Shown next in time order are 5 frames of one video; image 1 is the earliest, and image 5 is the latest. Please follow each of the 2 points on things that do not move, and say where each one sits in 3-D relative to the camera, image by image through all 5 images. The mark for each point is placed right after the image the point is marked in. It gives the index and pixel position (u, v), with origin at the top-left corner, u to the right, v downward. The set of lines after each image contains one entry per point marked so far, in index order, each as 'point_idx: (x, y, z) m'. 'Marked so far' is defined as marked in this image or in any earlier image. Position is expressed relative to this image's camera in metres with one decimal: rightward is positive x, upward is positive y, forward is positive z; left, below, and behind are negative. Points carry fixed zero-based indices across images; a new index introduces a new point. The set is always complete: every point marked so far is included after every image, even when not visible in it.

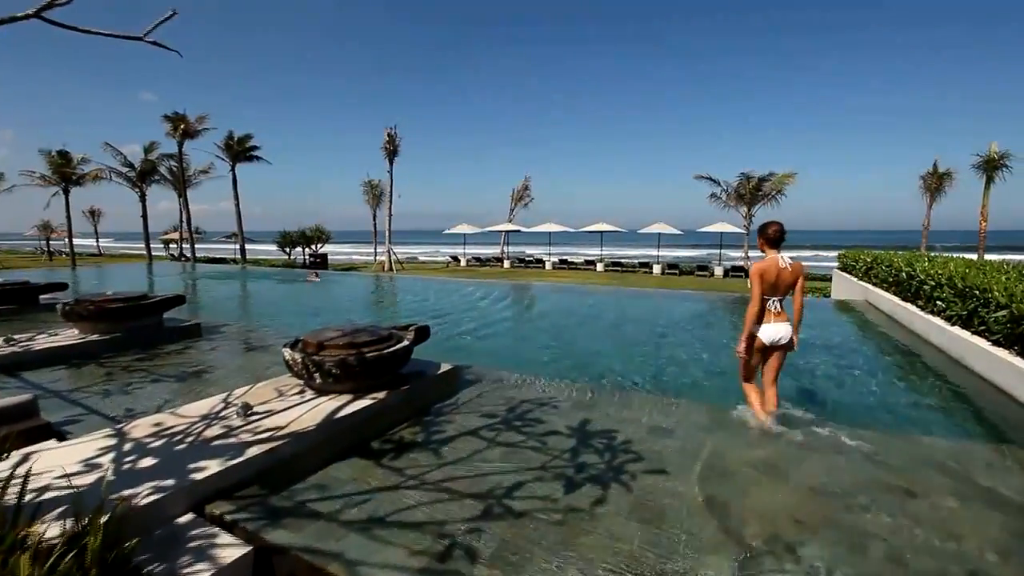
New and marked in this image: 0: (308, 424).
0: (-1.6, -1.1, +4.0) m
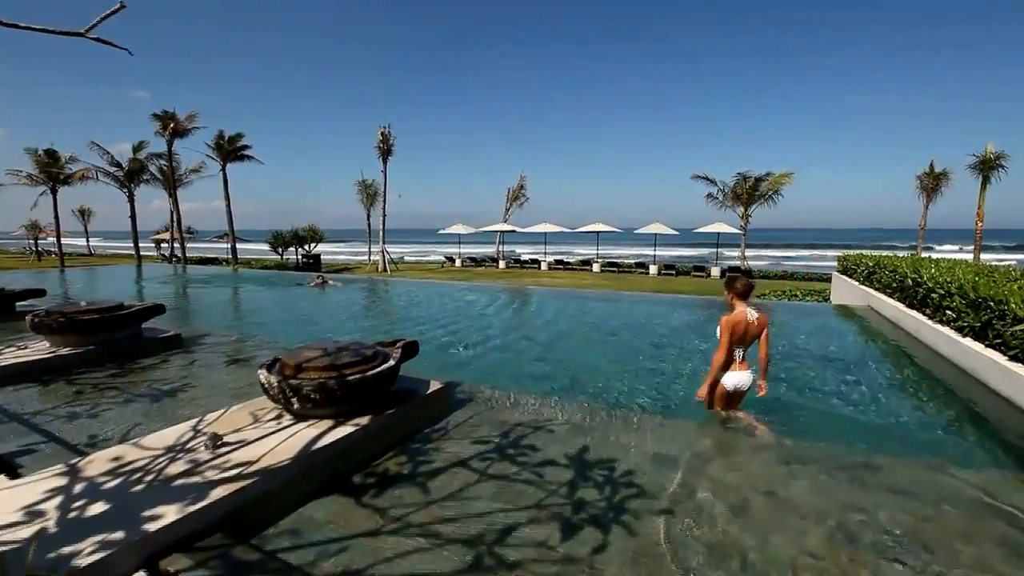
0: (-1.7, -1.2, +3.7) m
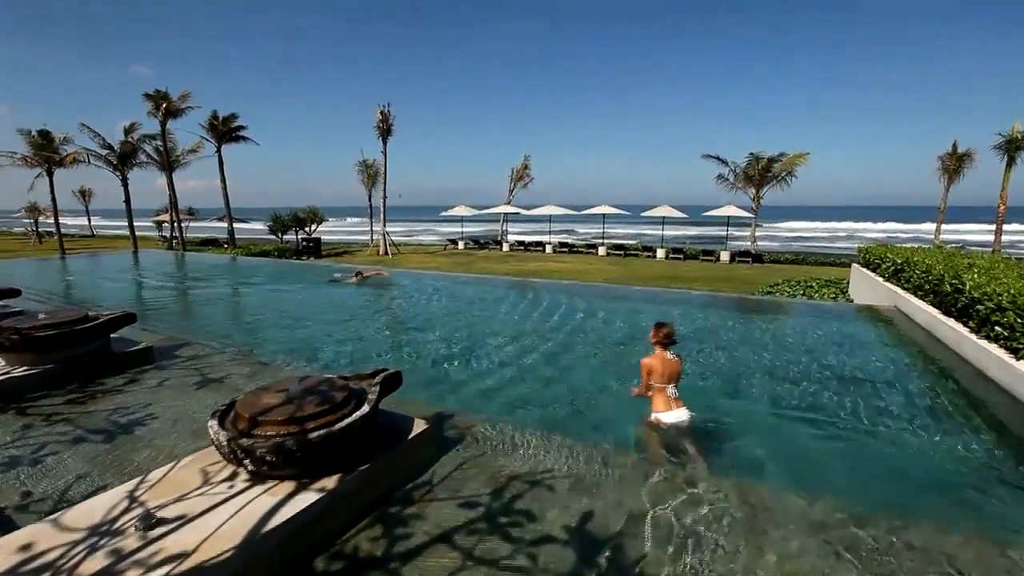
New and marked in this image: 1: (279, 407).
0: (-1.7, -1.6, +3.1) m
1: (-1.8, -0.9, +3.9) m
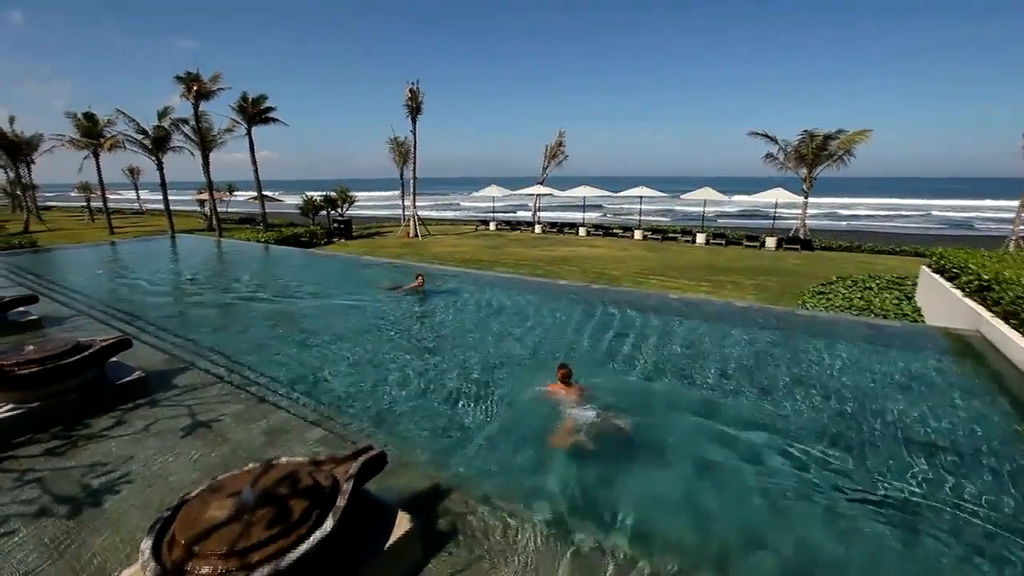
0: (-1.9, -2.2, +2.5) m
1: (-1.8, -1.5, +3.3) m
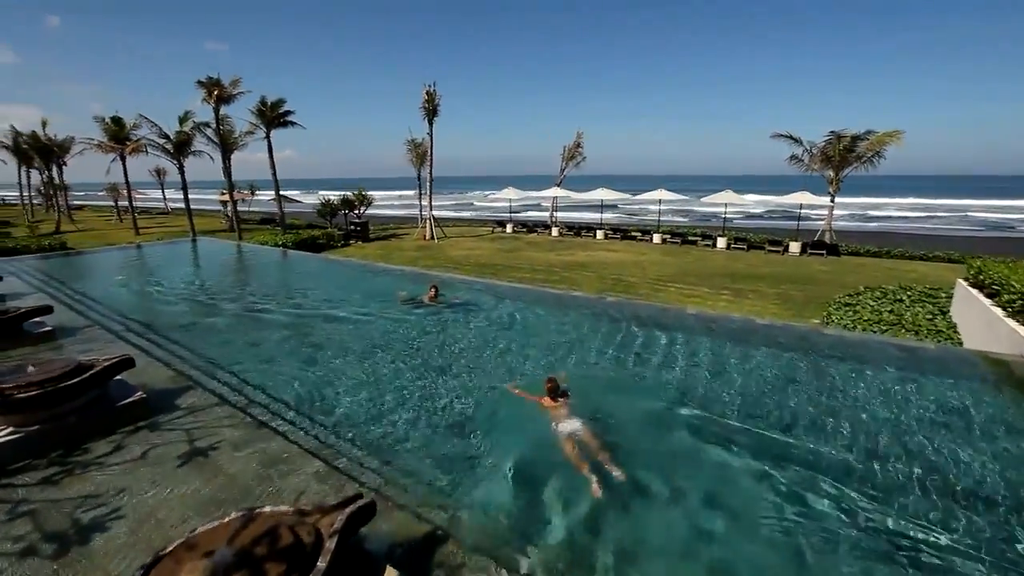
0: (-1.9, -2.5, +2.3) m
1: (-1.9, -1.8, +3.1) m
